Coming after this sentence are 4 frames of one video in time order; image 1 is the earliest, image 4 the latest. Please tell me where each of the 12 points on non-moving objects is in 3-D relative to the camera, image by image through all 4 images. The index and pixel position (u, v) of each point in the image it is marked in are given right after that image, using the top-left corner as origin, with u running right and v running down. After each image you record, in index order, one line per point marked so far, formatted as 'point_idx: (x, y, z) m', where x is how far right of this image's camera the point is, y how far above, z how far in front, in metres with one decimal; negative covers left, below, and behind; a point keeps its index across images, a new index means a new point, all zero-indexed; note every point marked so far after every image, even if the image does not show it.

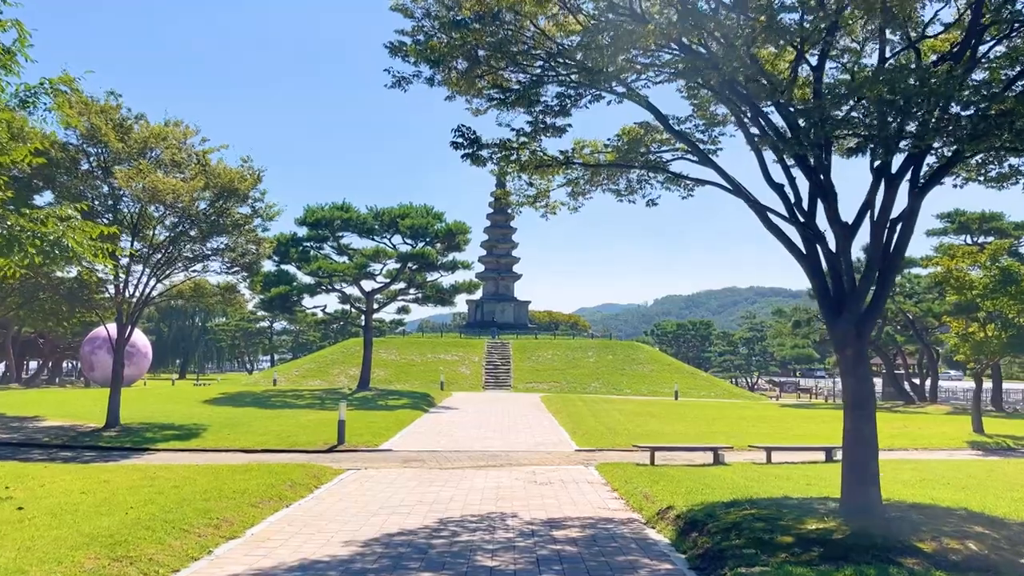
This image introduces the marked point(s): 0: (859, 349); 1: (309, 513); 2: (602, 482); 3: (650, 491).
0: (+3.8, -0.7, +8.7) m
1: (-2.6, -2.9, +10.4) m
2: (+1.6, -3.4, +13.9) m
3: (+2.1, -3.0, +11.9) m
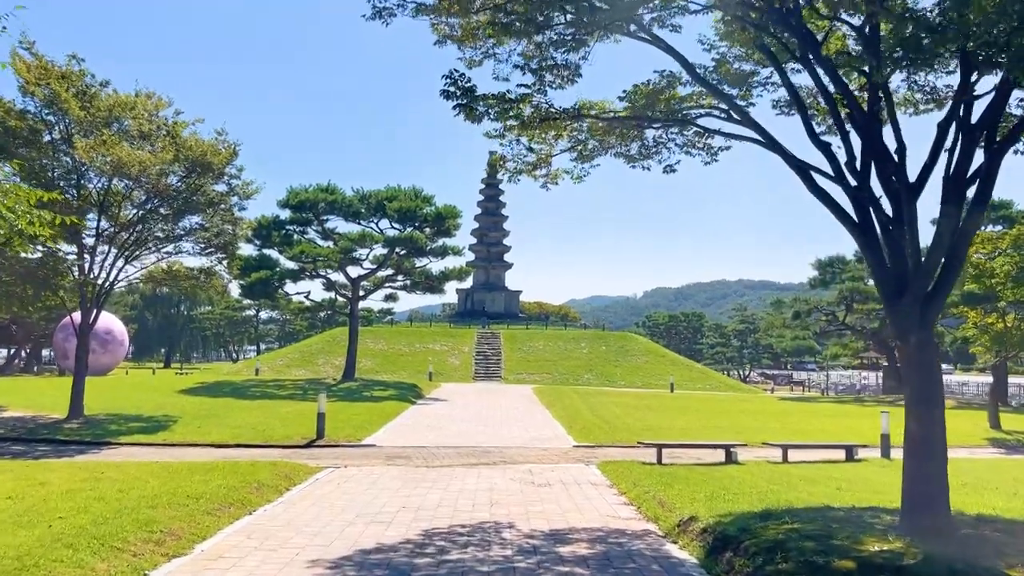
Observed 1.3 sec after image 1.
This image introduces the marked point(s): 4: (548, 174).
0: (+3.8, -0.4, +7.4) m
1: (-2.7, -2.6, +9.0) m
2: (+1.5, -3.0, +12.5) m
3: (+2.0, -2.7, +10.5) m
4: (+0.5, +1.7, +11.7) m
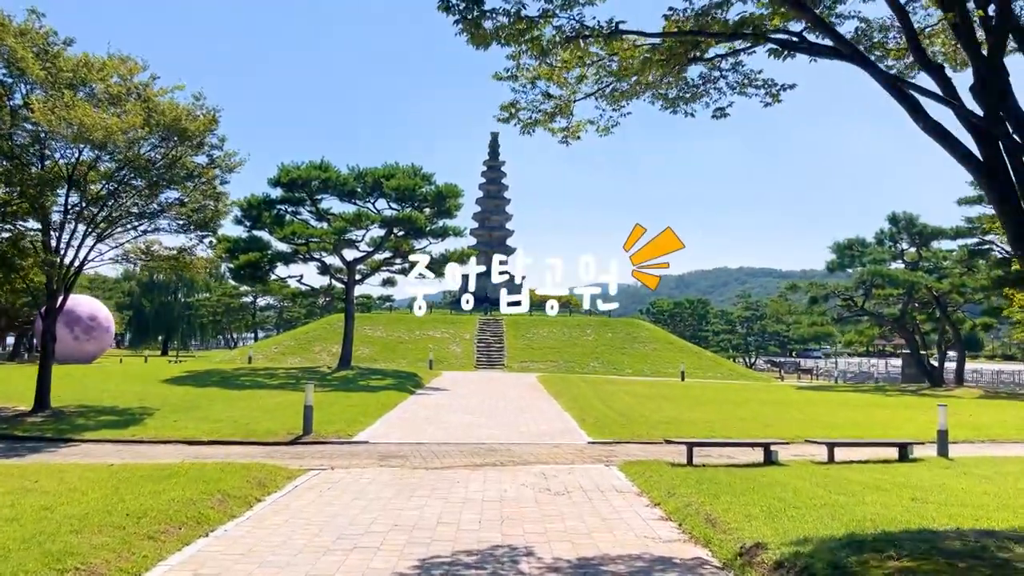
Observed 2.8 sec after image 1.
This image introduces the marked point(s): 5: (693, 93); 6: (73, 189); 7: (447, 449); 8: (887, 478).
0: (+3.9, -0.2, +5.5) m
1: (-2.5, -2.3, +7.2) m
2: (+1.6, -2.7, +10.7) m
3: (+2.2, -2.4, +8.7) m
4: (+0.7, +2.0, +9.8) m
5: (+1.9, +2.1, +8.6) m
6: (-10.3, +2.3, +18.9) m
7: (-1.2, -3.0, +14.8) m
8: (+5.2, -2.7, +11.3) m
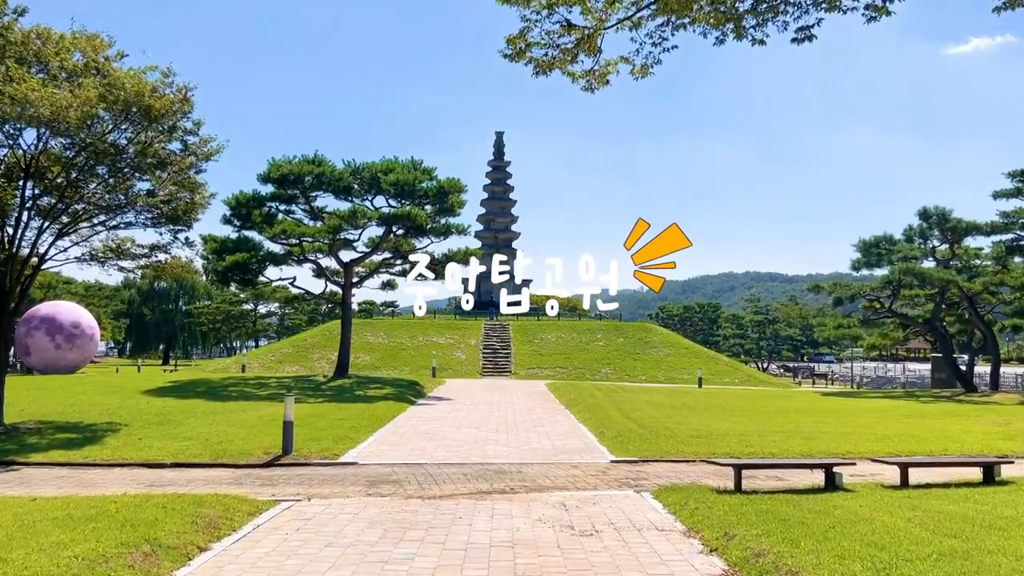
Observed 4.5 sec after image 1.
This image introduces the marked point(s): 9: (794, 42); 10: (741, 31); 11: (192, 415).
0: (+4.0, 0.0, +3.4) m
1: (-2.4, -2.2, +5.1) m
2: (+1.8, -2.6, +8.6) m
3: (+2.3, -2.3, +6.6) m
4: (+0.8, +2.1, +7.7) m
5: (+2.0, +2.3, +6.5) m
6: (-10.2, +2.3, +16.8) m
7: (-1.0, -2.9, +12.6) m
8: (+5.4, -2.5, +9.1) m
9: (+2.3, +2.0, +6.7) m
10: (+1.9, +2.2, +6.8) m
11: (-7.8, -3.1, +19.5) m
